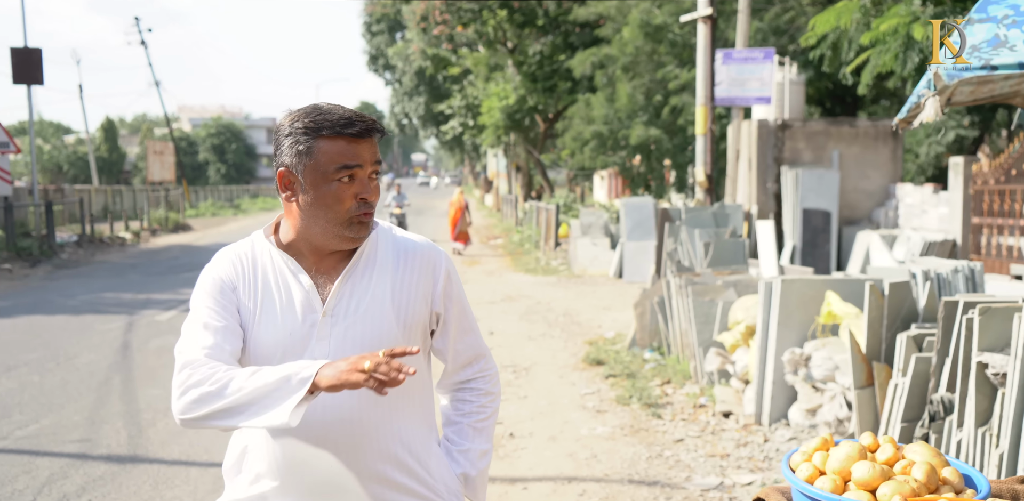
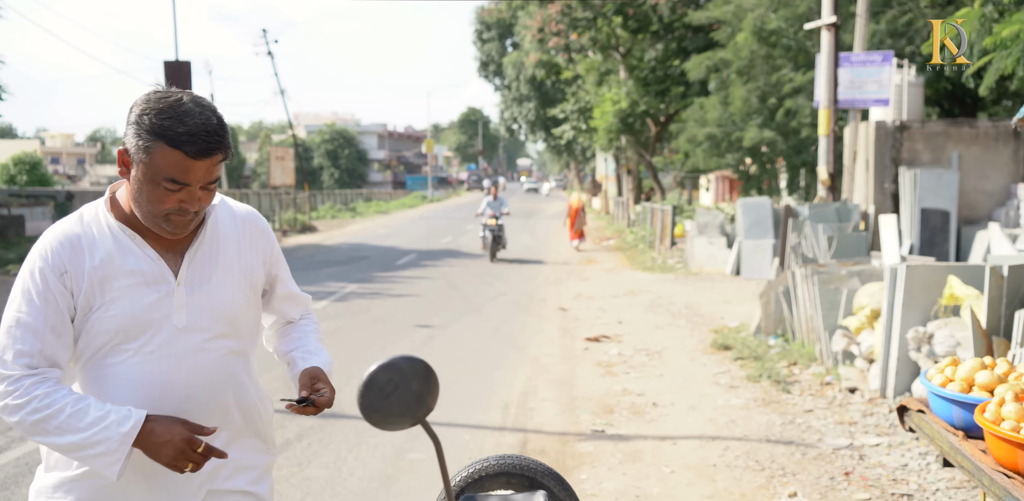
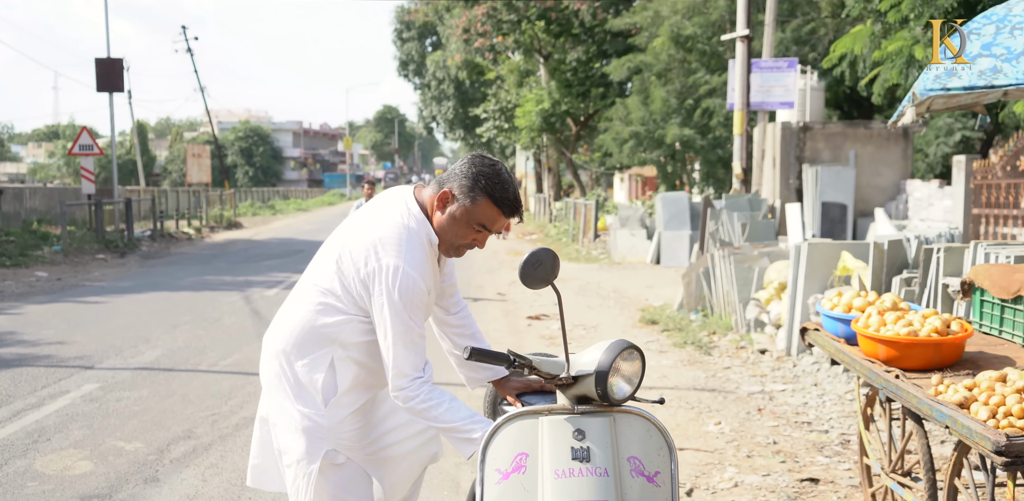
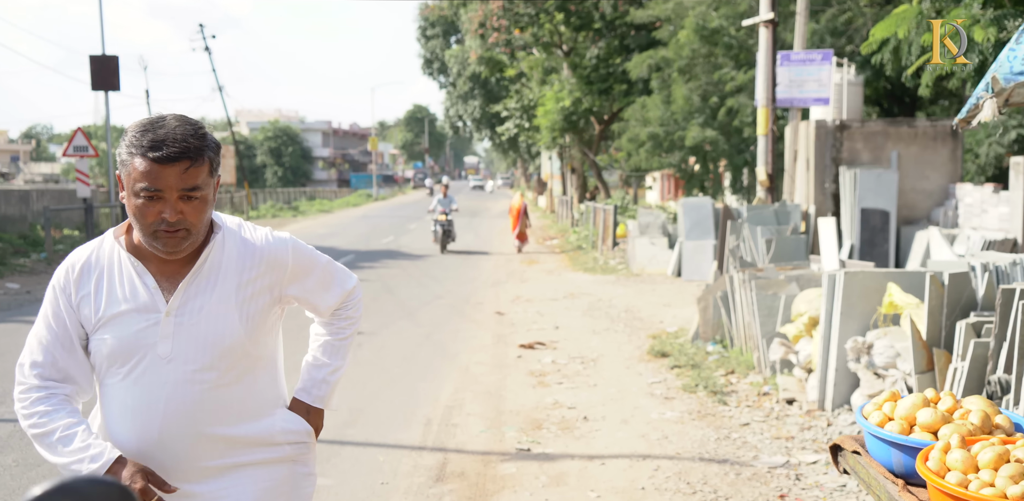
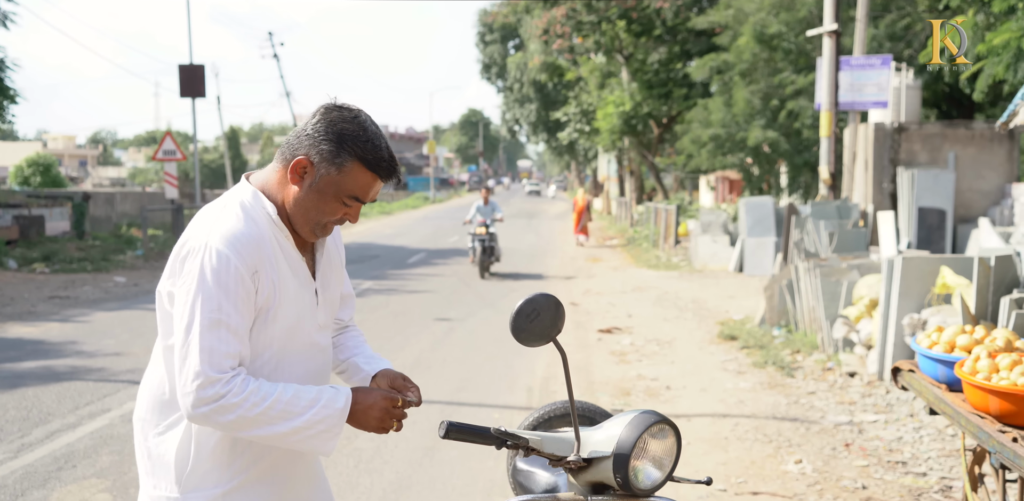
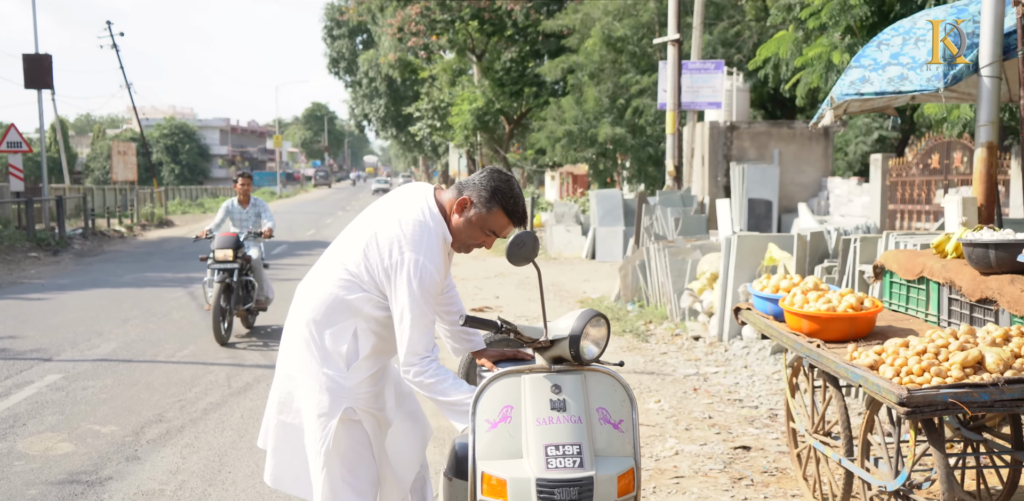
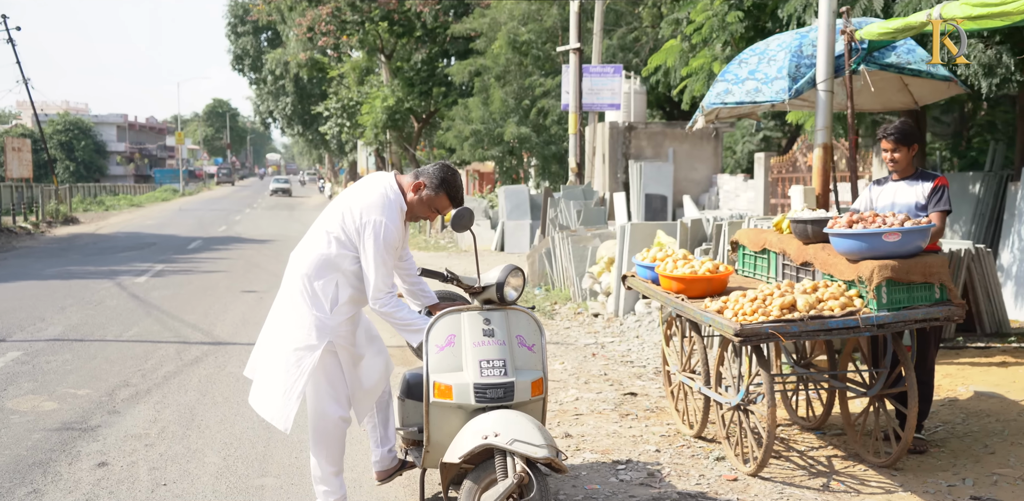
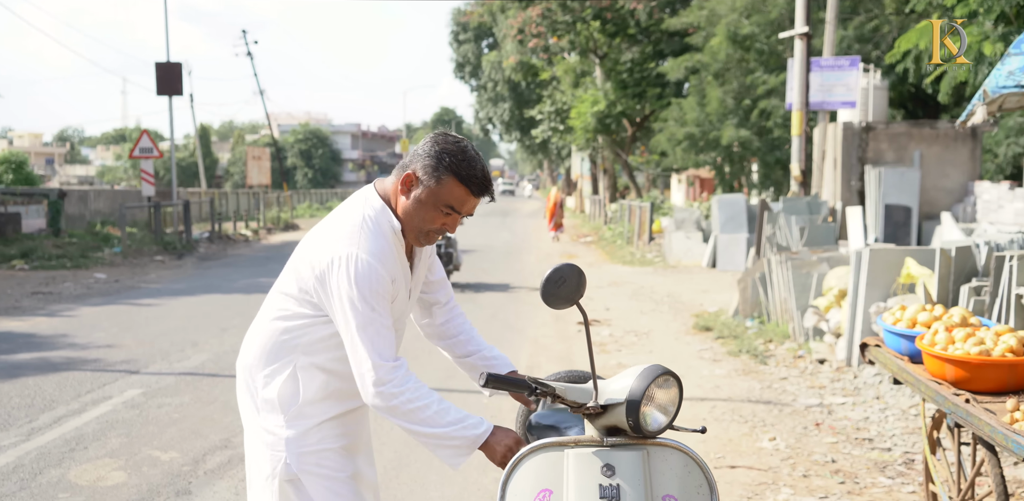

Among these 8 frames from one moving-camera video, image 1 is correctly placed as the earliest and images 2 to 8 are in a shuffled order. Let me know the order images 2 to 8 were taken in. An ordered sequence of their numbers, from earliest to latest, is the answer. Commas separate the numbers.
4, 2, 5, 8, 3, 6, 7
